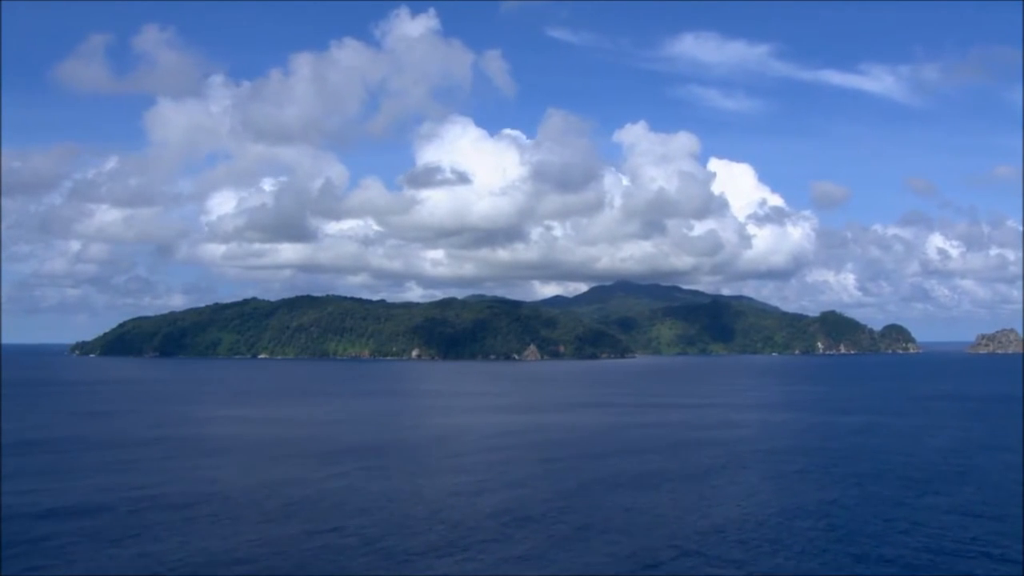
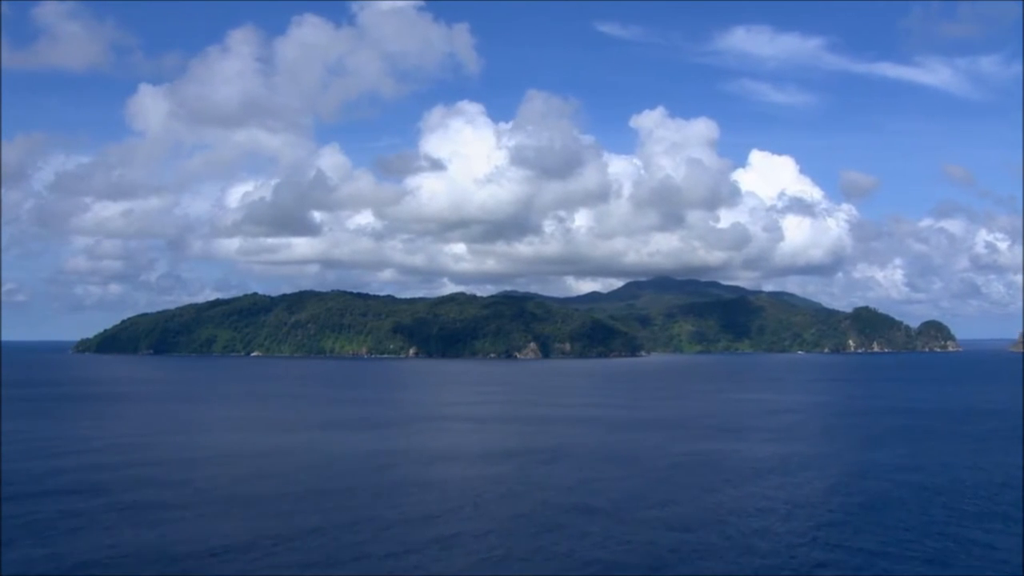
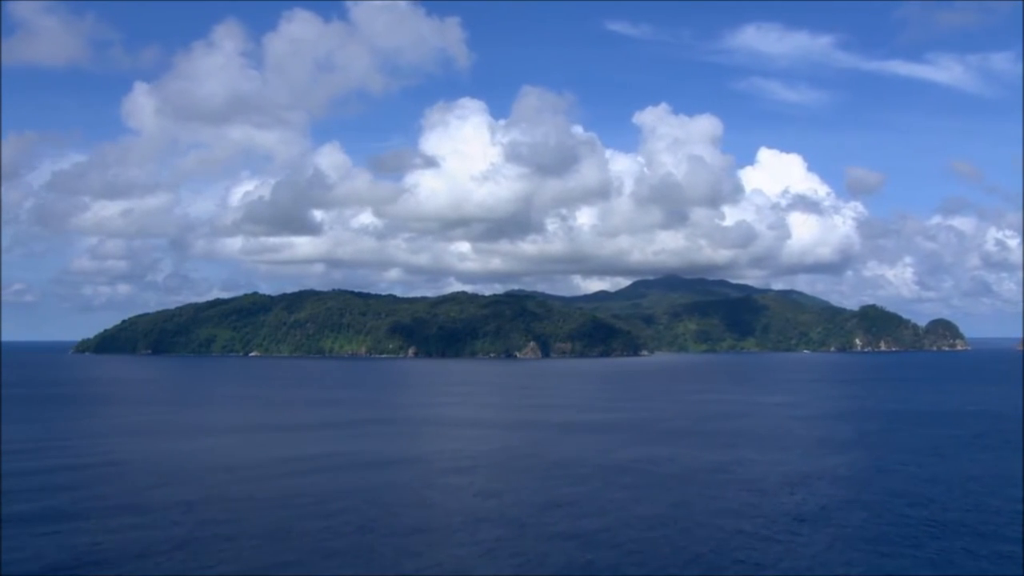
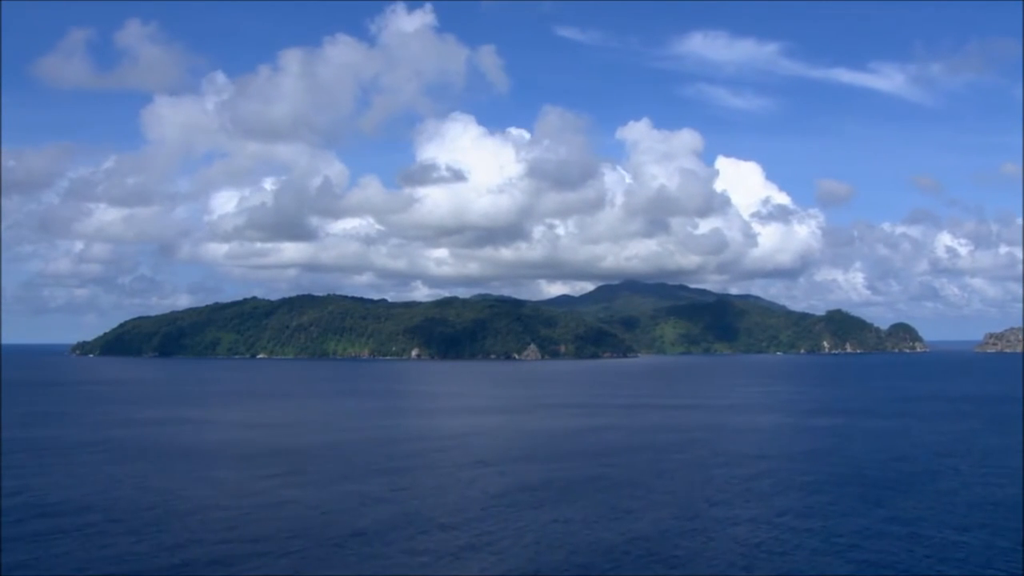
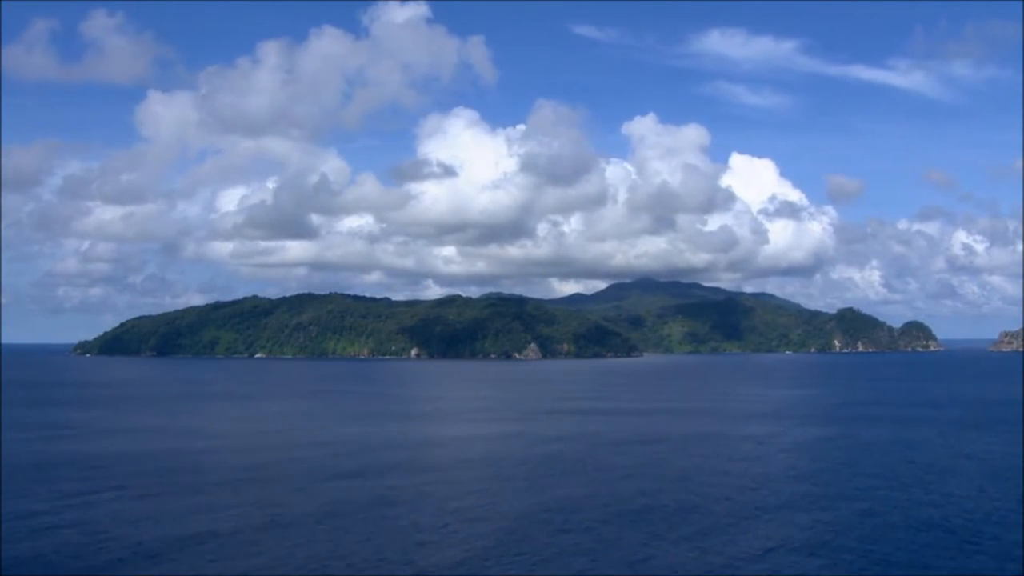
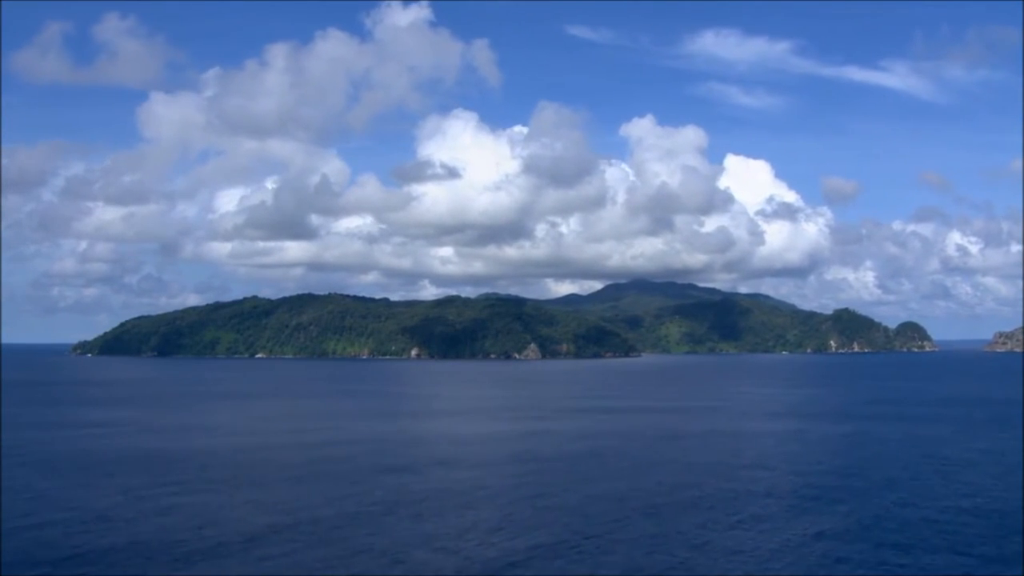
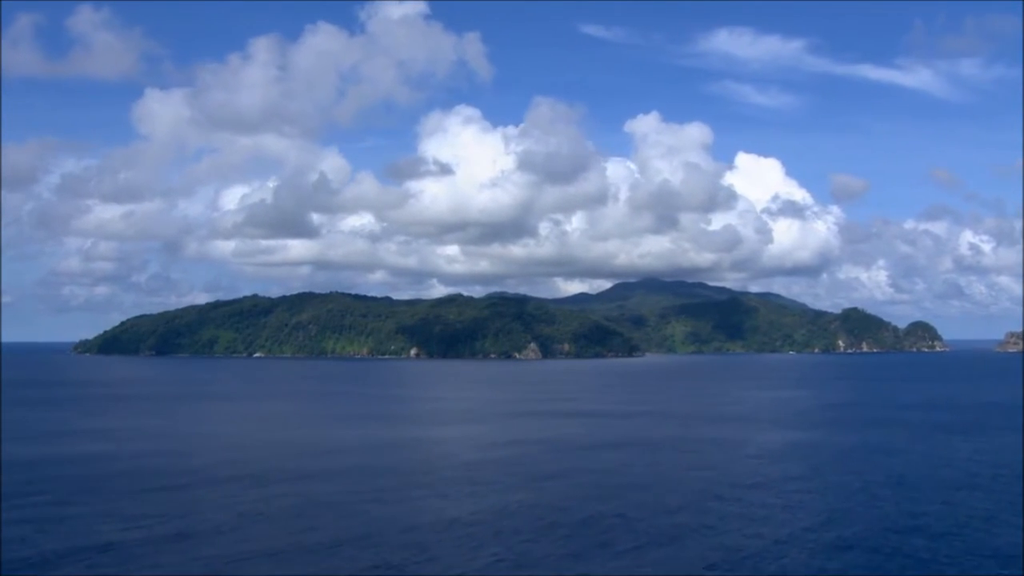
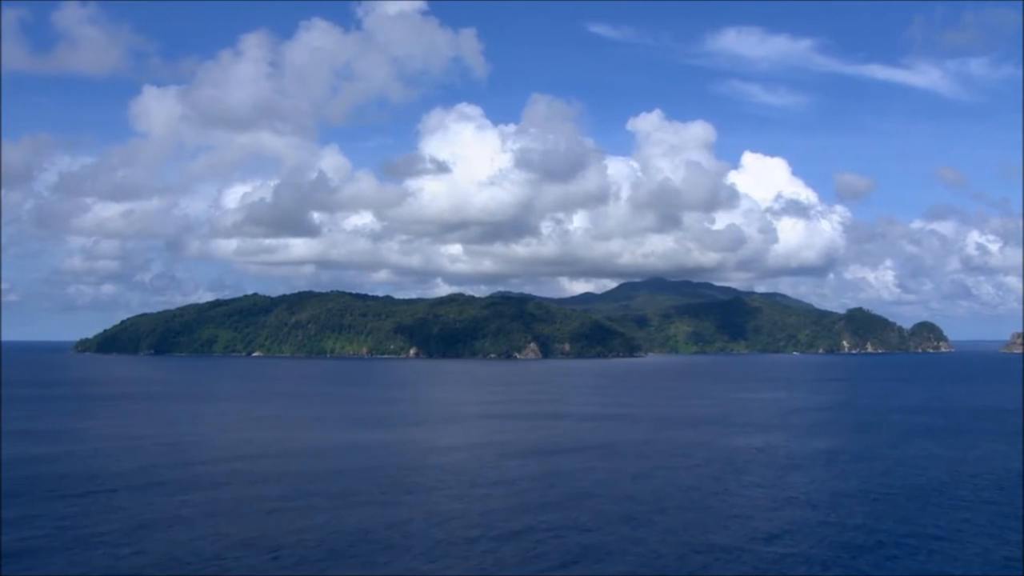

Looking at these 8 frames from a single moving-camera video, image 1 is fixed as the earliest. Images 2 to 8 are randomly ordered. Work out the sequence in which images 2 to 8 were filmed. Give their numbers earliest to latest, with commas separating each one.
4, 6, 5, 7, 8, 2, 3
